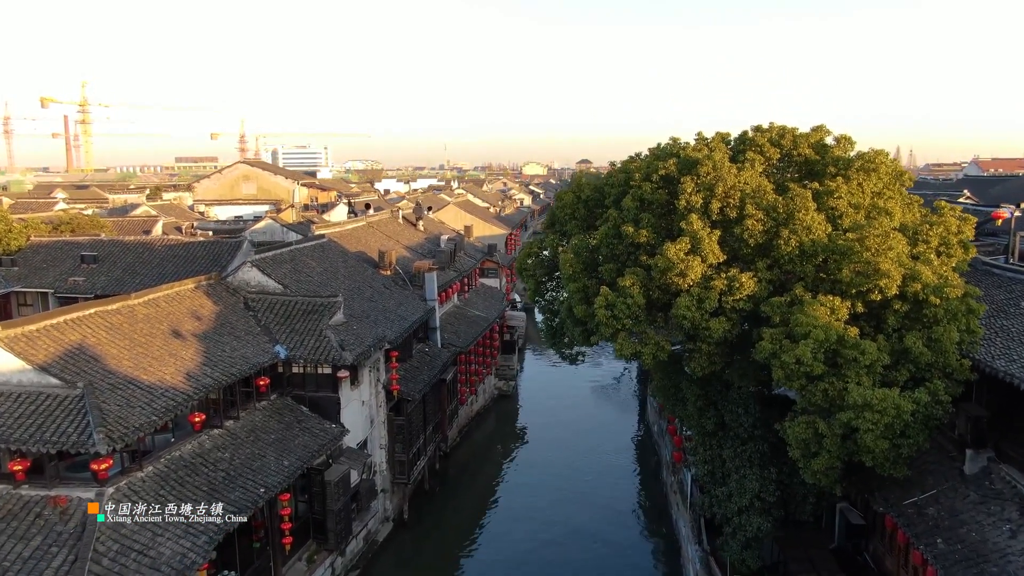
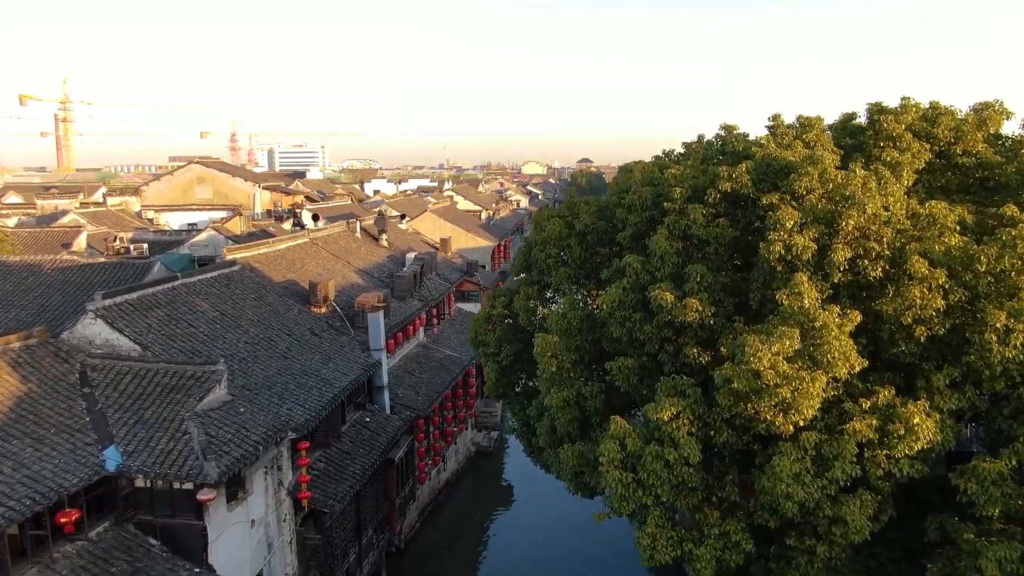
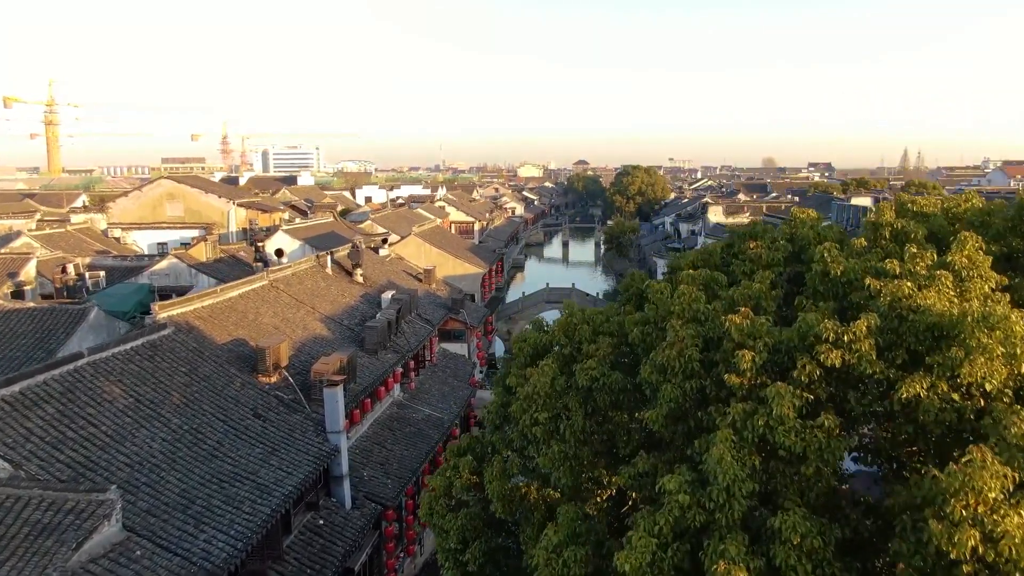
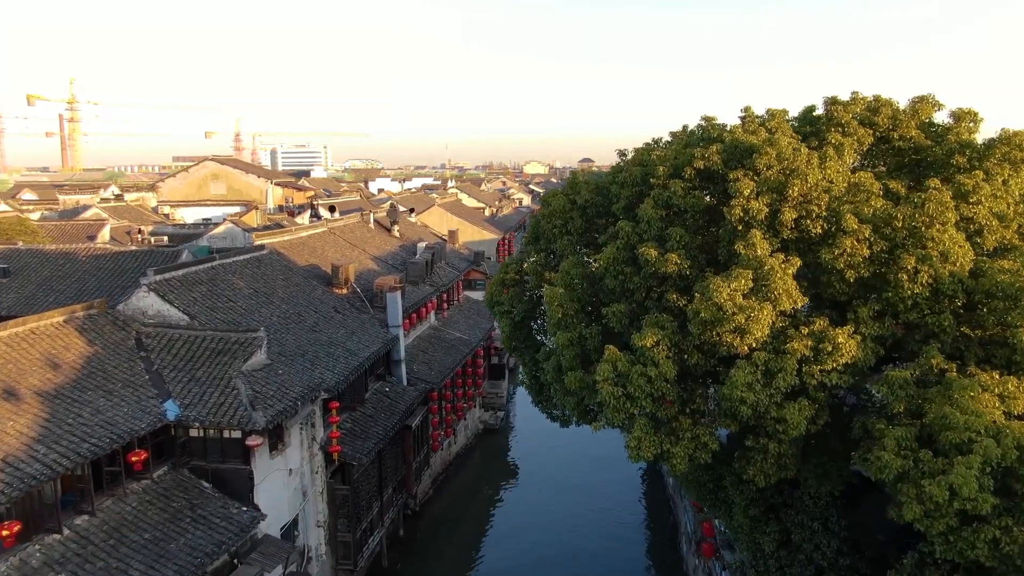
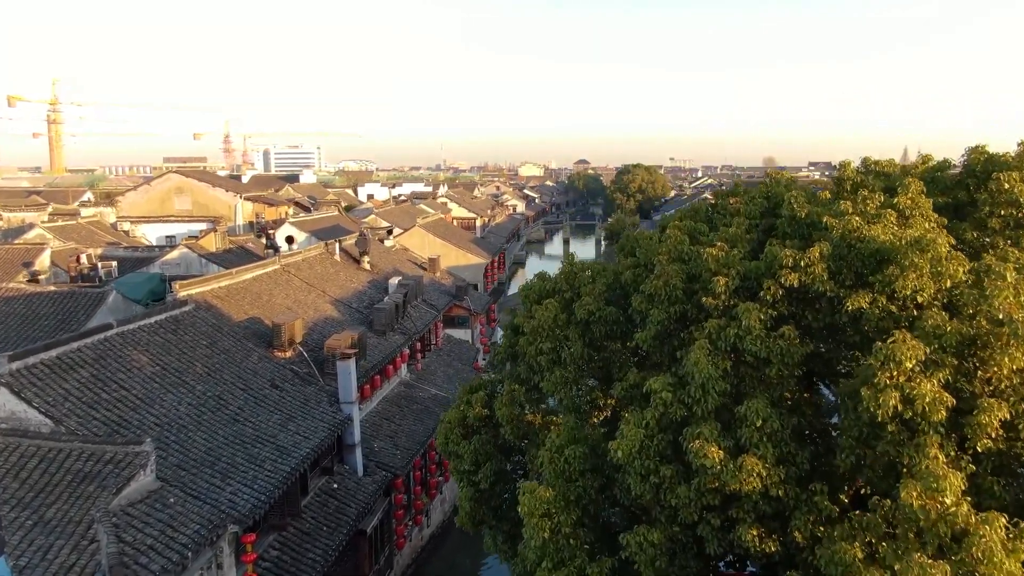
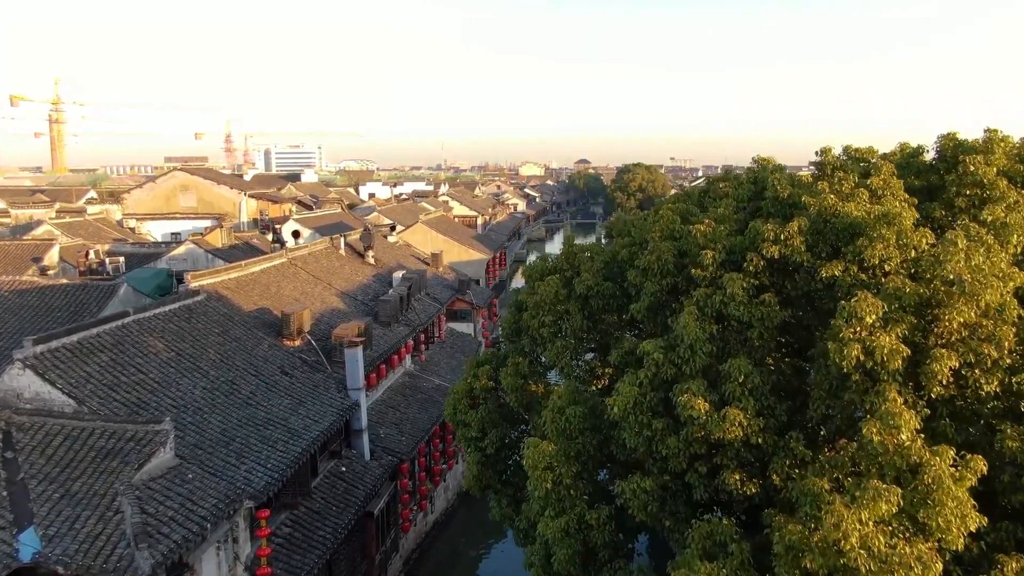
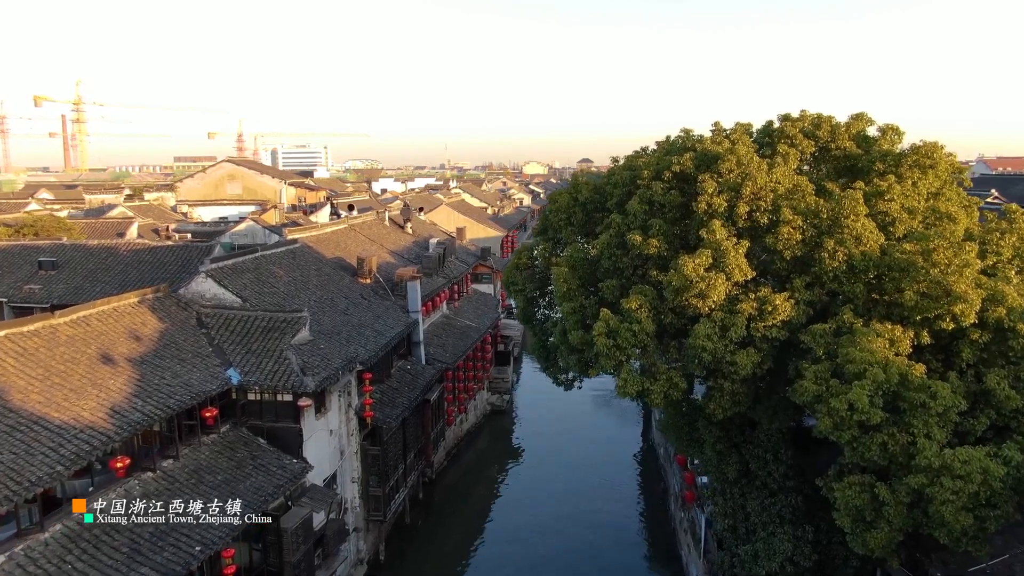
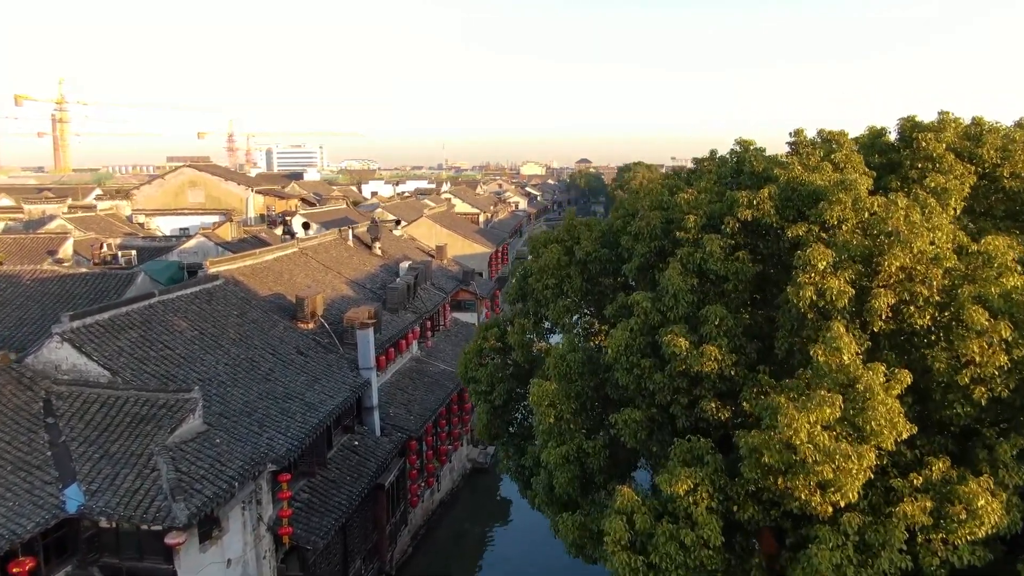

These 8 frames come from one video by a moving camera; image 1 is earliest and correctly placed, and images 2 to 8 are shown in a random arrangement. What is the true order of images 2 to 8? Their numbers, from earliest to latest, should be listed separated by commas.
7, 4, 2, 8, 6, 5, 3
